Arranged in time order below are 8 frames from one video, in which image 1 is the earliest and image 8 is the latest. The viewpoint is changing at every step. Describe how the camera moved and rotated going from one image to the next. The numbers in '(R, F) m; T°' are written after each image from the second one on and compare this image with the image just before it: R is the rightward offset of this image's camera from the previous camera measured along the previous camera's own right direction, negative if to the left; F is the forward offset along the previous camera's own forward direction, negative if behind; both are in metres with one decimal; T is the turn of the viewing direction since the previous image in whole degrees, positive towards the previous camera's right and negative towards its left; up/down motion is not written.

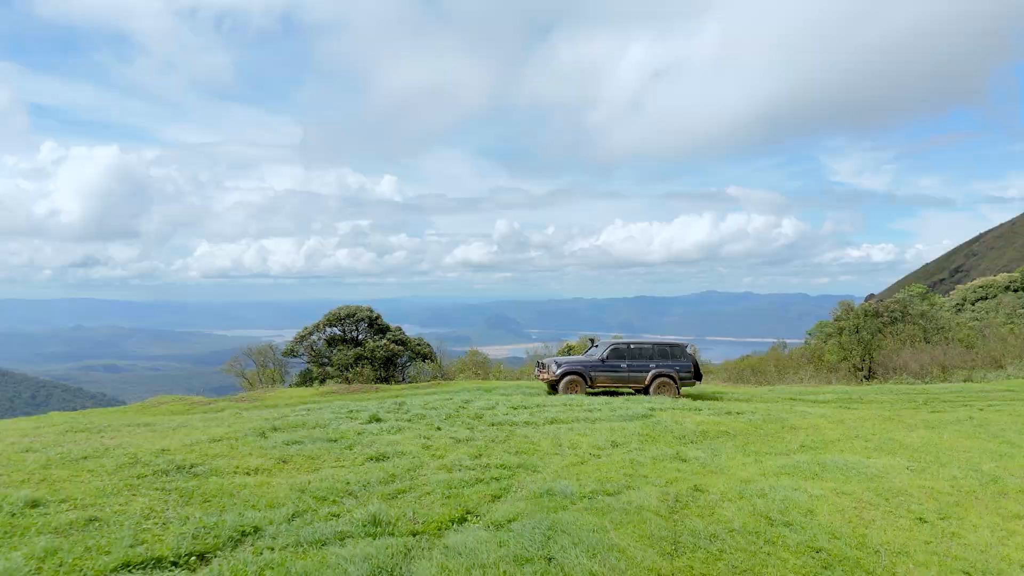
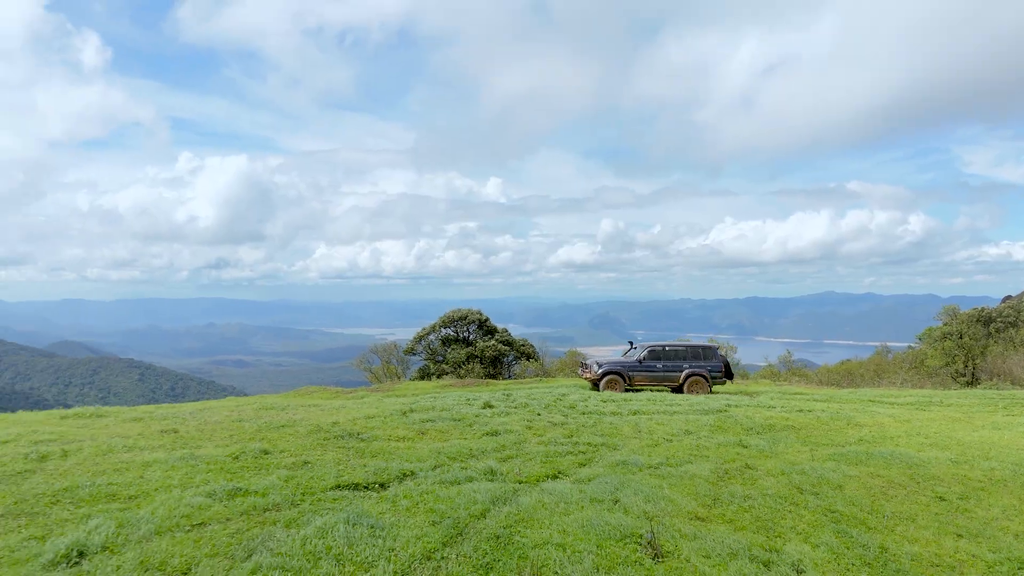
(+0.3, -2.4) m; -8°
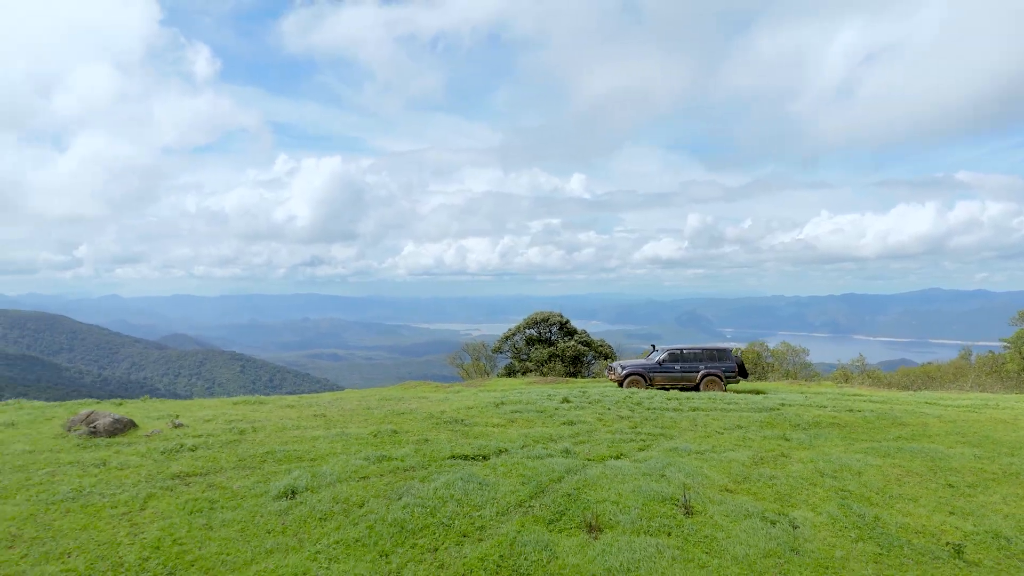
(+0.2, -2.6) m; -7°
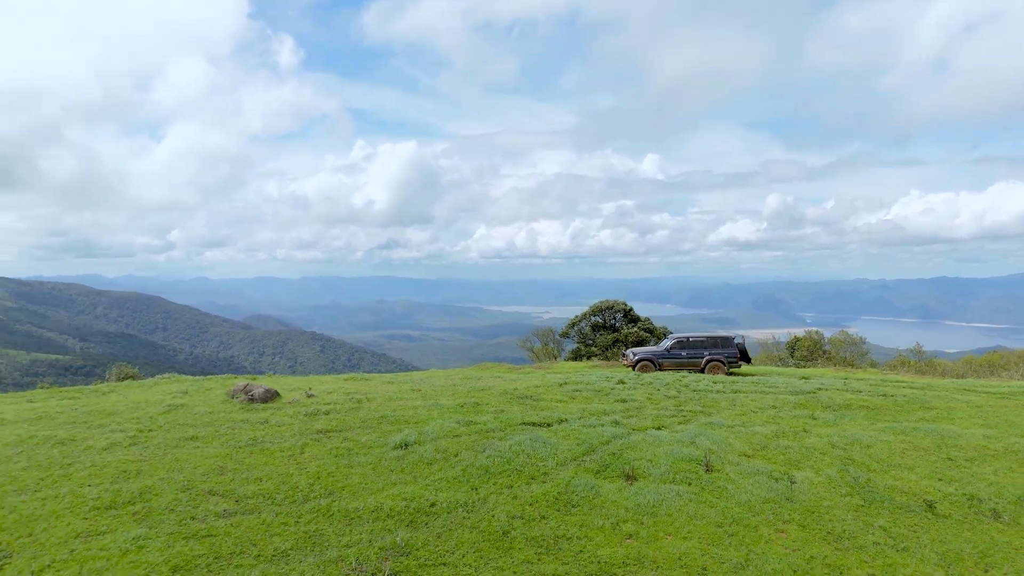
(+0.2, -2.7) m; -6°
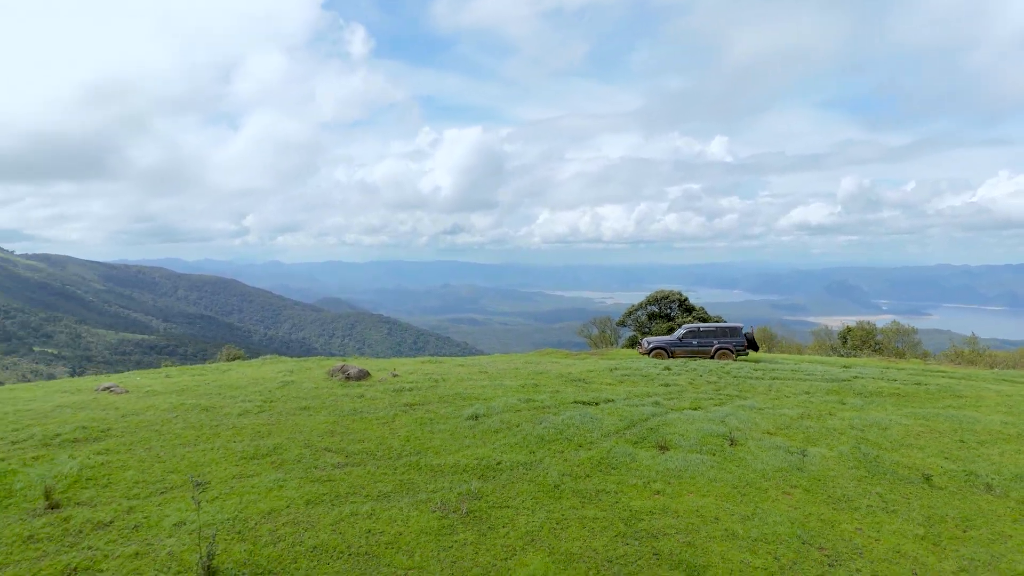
(+0.2, -2.3) m; -5°
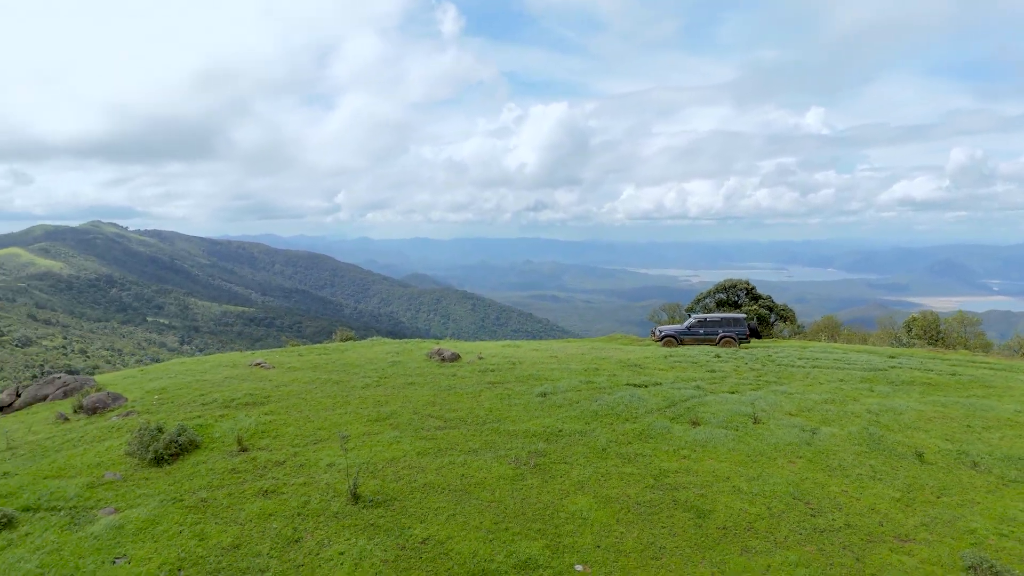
(+0.5, -3.4) m; -6°
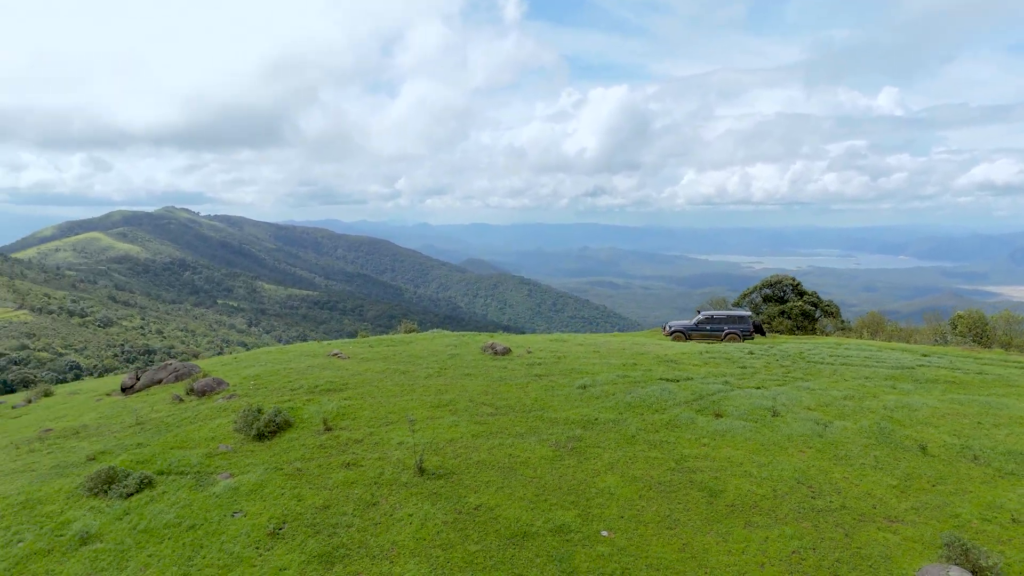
(+0.3, -2.3) m; -4°
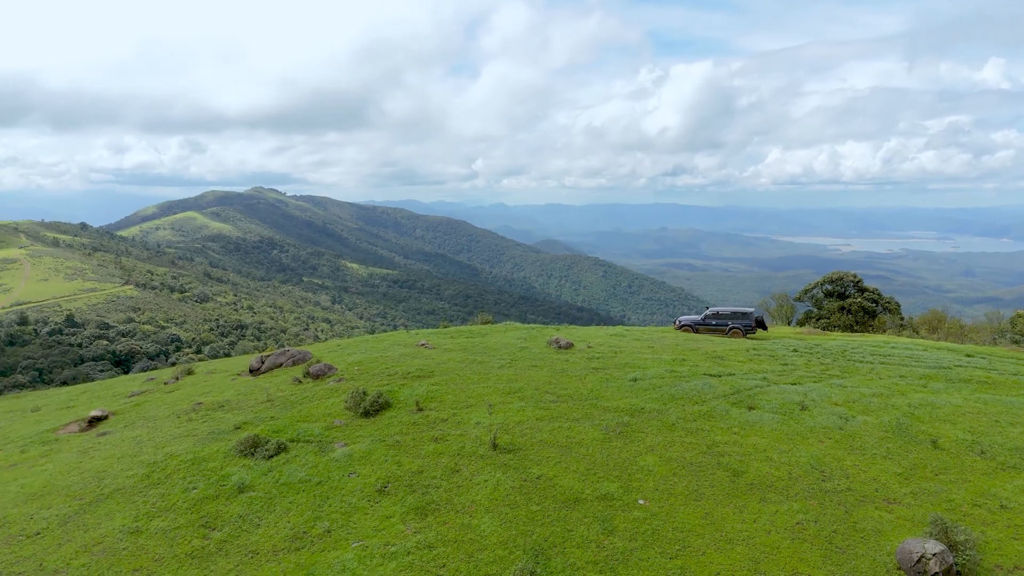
(+0.4, -3.3) m; -6°
